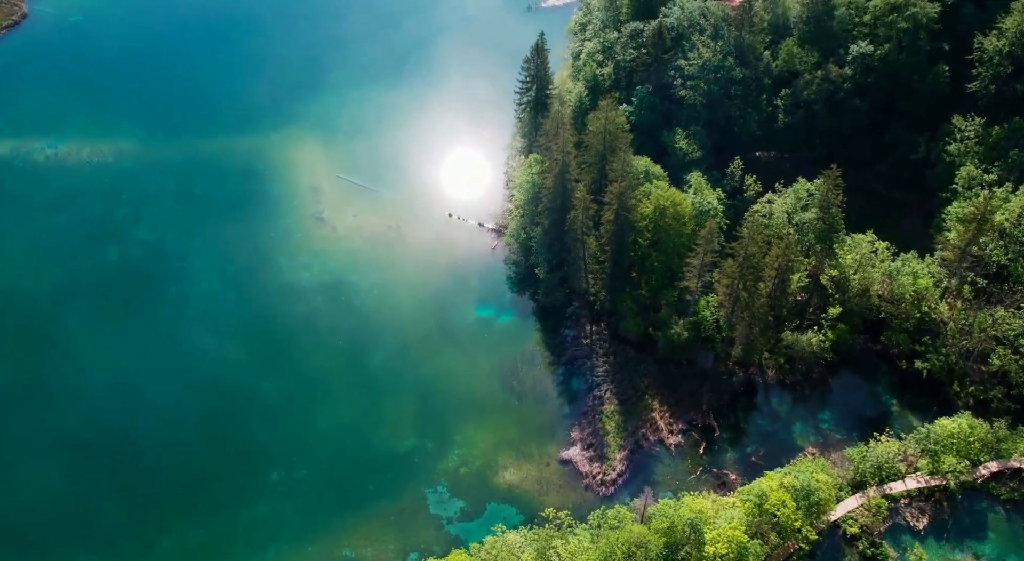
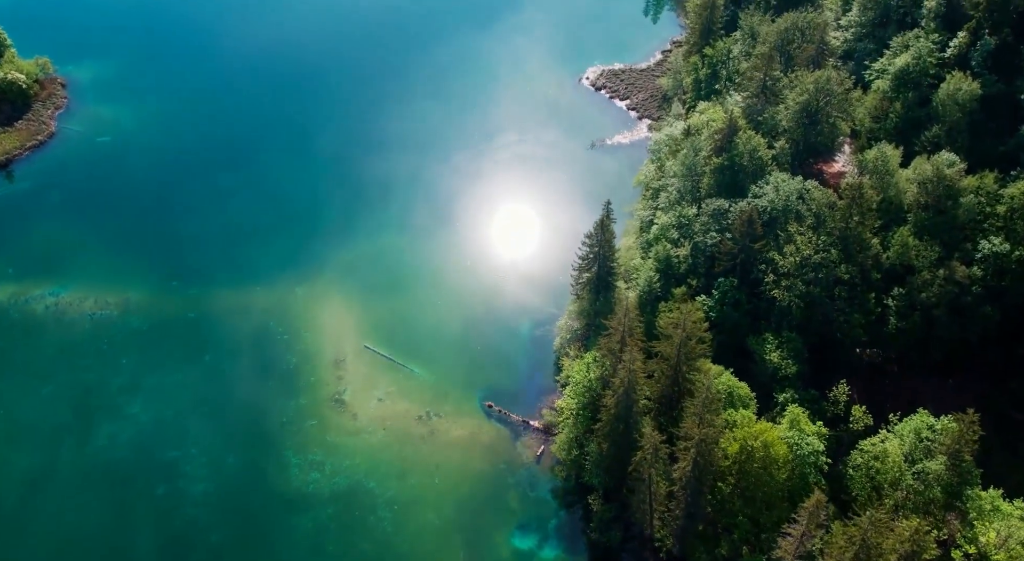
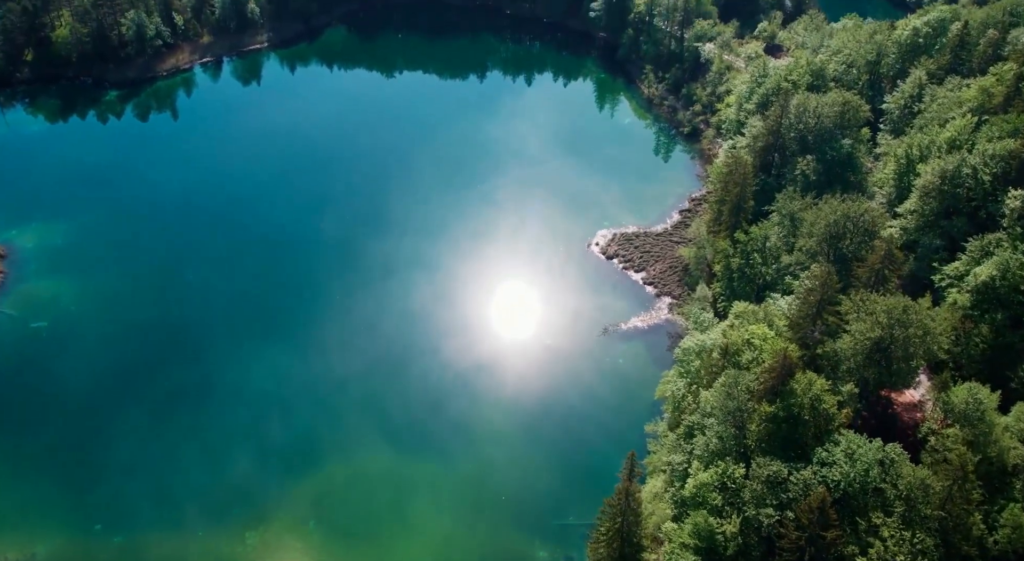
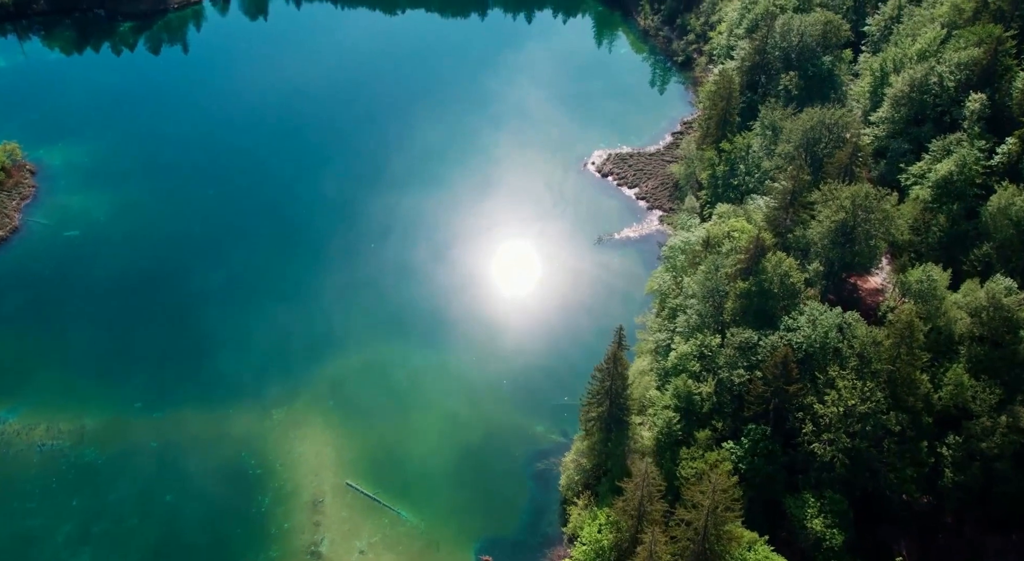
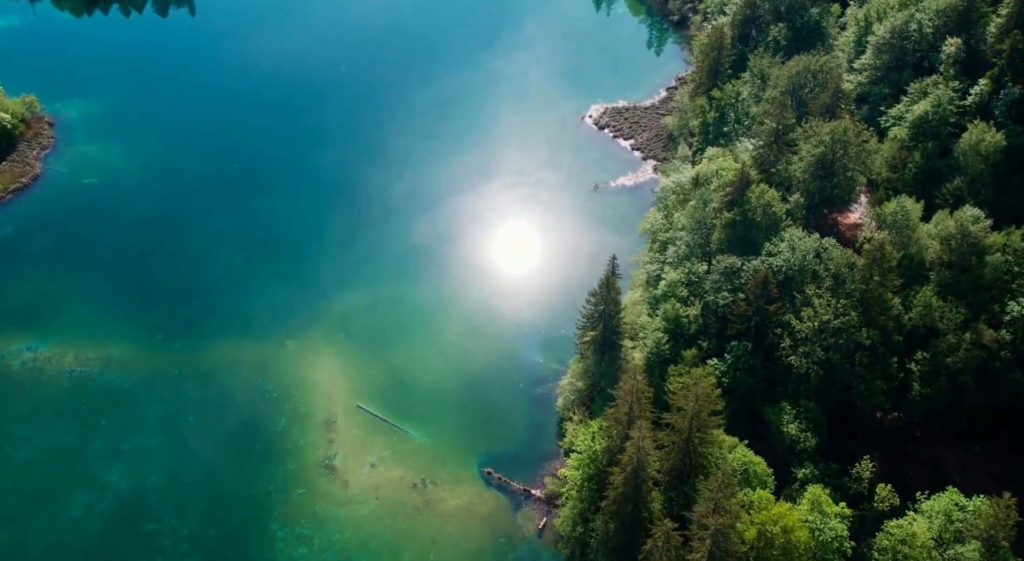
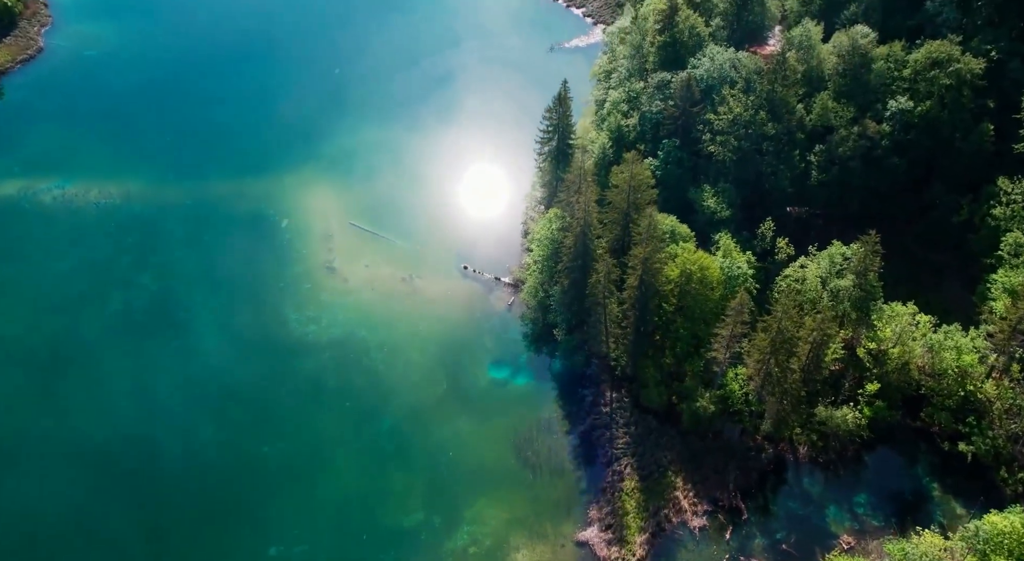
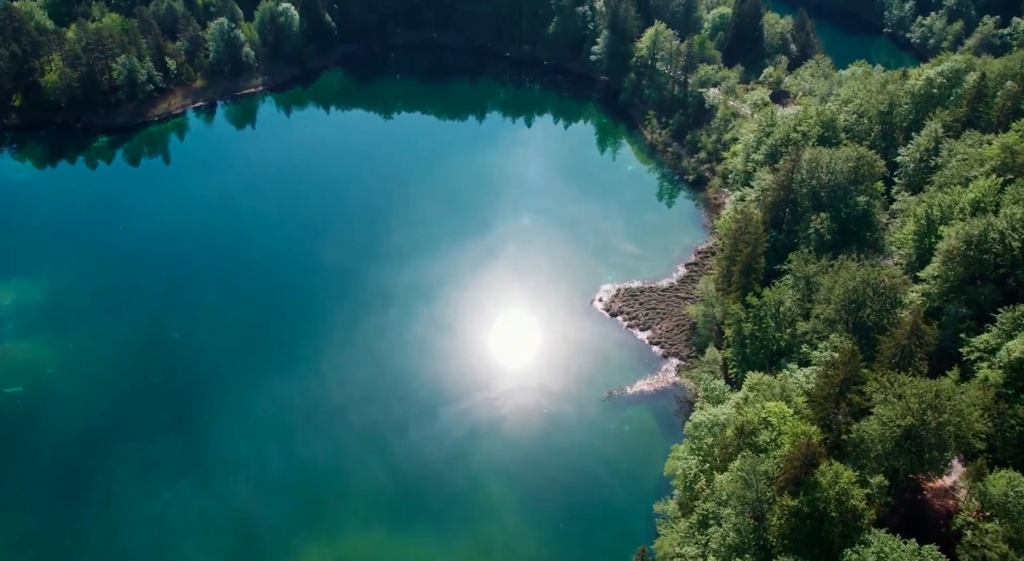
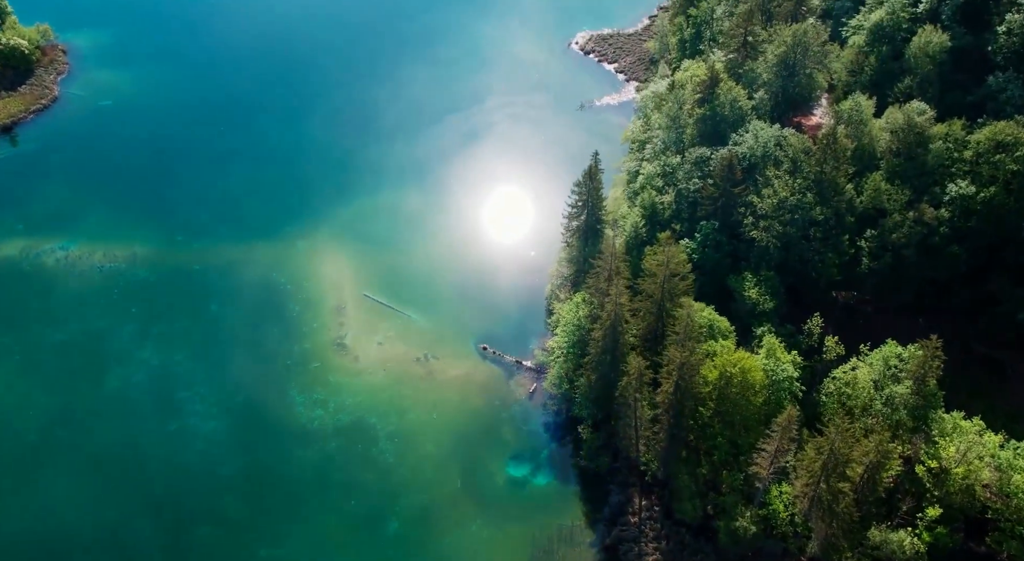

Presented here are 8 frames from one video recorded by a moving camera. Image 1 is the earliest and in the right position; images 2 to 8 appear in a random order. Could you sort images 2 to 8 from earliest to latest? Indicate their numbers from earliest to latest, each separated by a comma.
6, 8, 2, 5, 4, 3, 7
